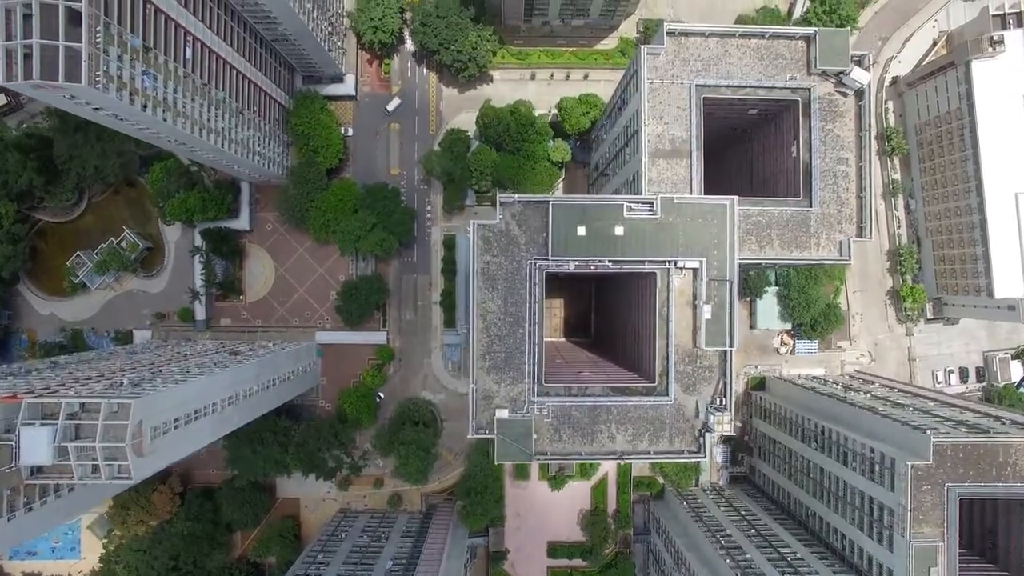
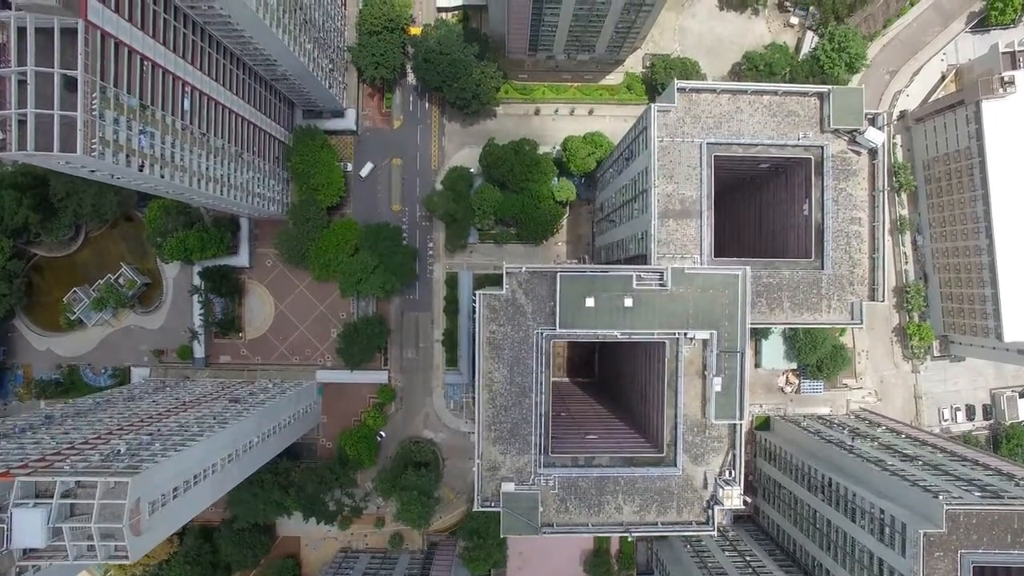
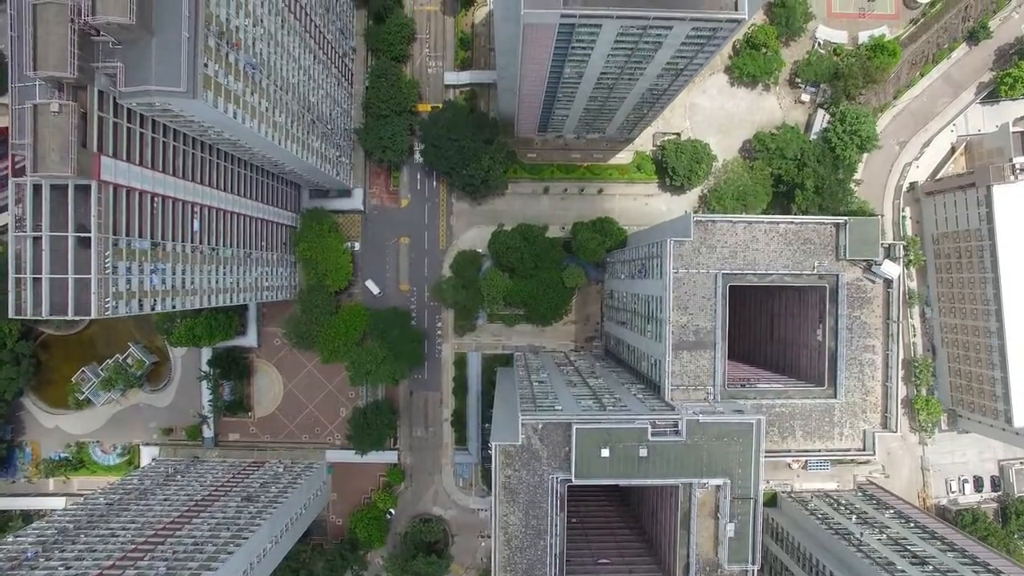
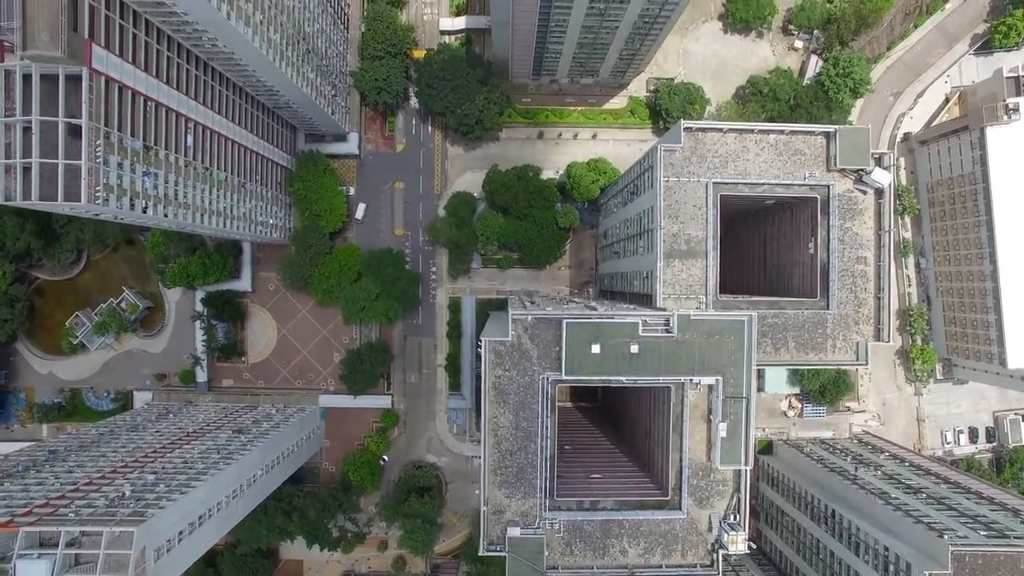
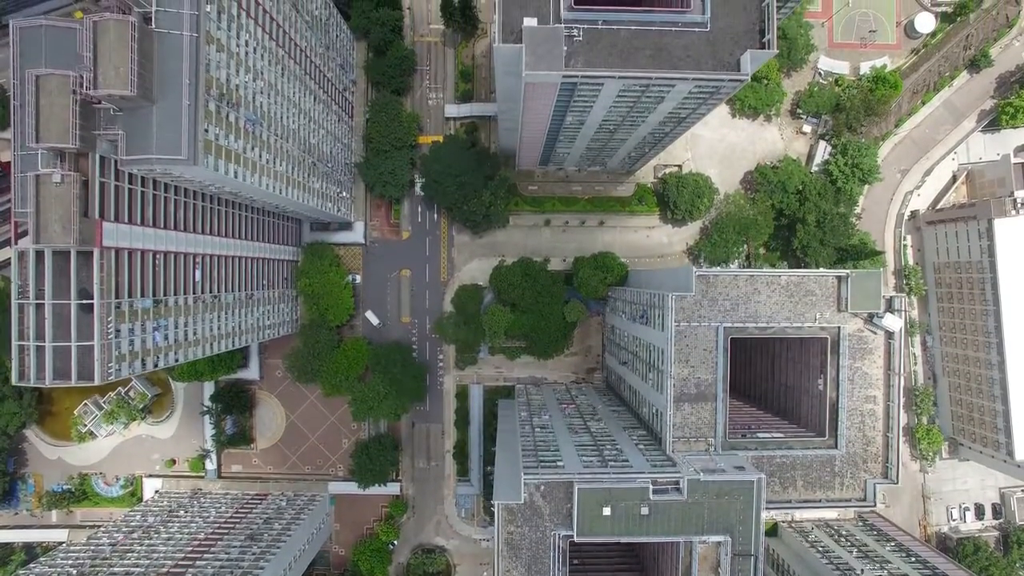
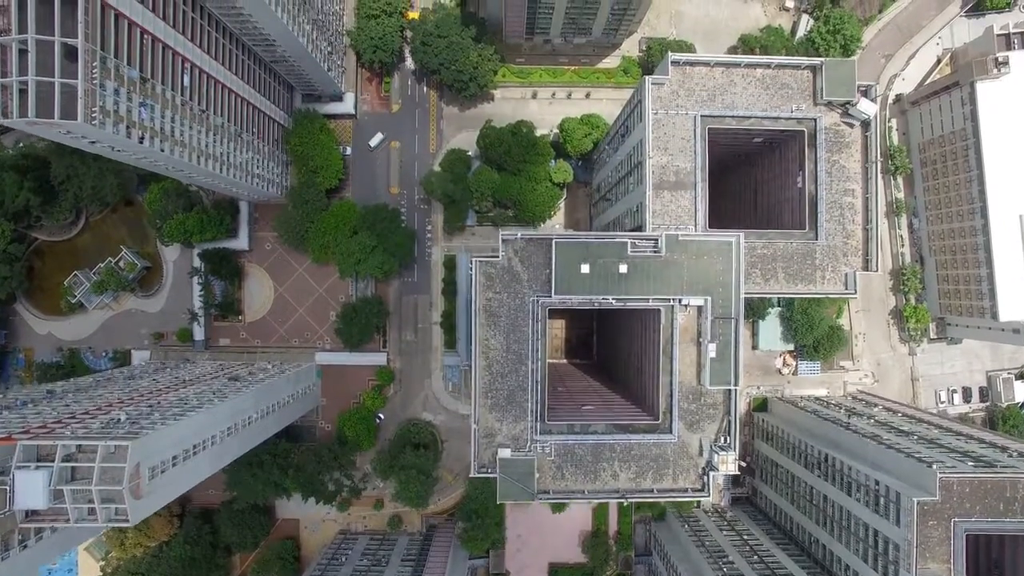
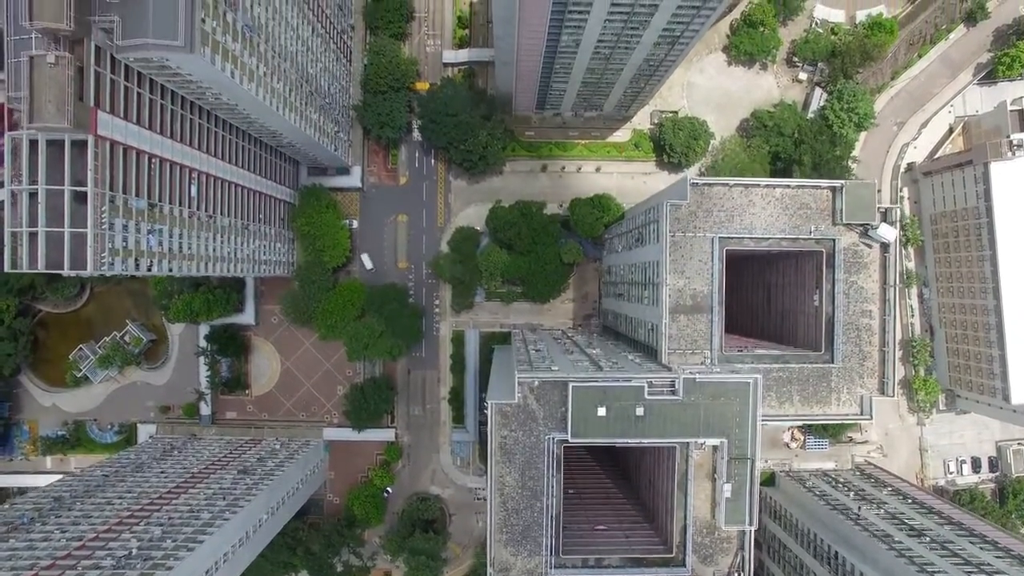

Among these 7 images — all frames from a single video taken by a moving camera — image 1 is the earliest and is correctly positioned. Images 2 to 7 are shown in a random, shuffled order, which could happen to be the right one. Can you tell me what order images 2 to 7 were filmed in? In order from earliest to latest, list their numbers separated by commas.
6, 2, 4, 7, 3, 5
